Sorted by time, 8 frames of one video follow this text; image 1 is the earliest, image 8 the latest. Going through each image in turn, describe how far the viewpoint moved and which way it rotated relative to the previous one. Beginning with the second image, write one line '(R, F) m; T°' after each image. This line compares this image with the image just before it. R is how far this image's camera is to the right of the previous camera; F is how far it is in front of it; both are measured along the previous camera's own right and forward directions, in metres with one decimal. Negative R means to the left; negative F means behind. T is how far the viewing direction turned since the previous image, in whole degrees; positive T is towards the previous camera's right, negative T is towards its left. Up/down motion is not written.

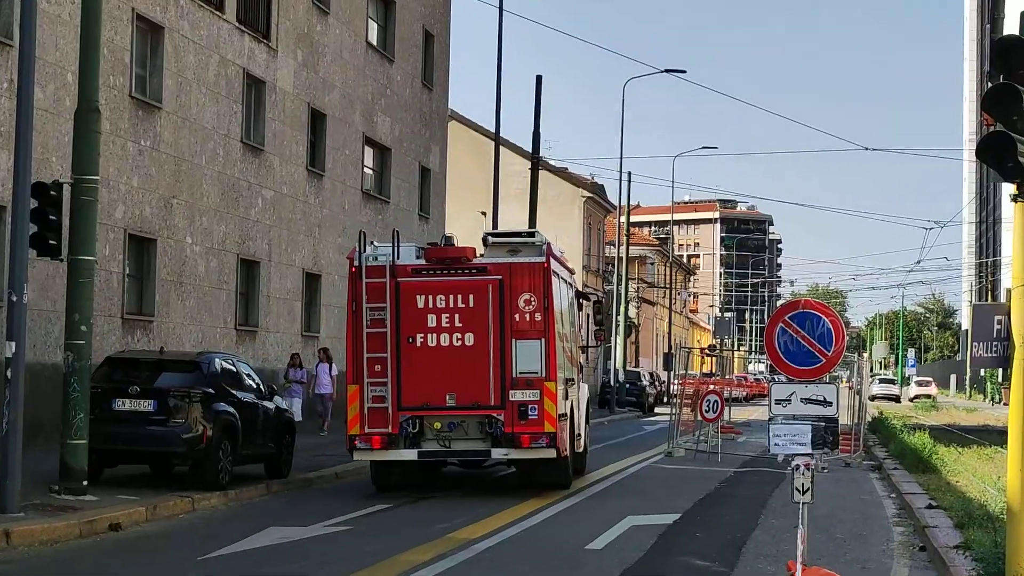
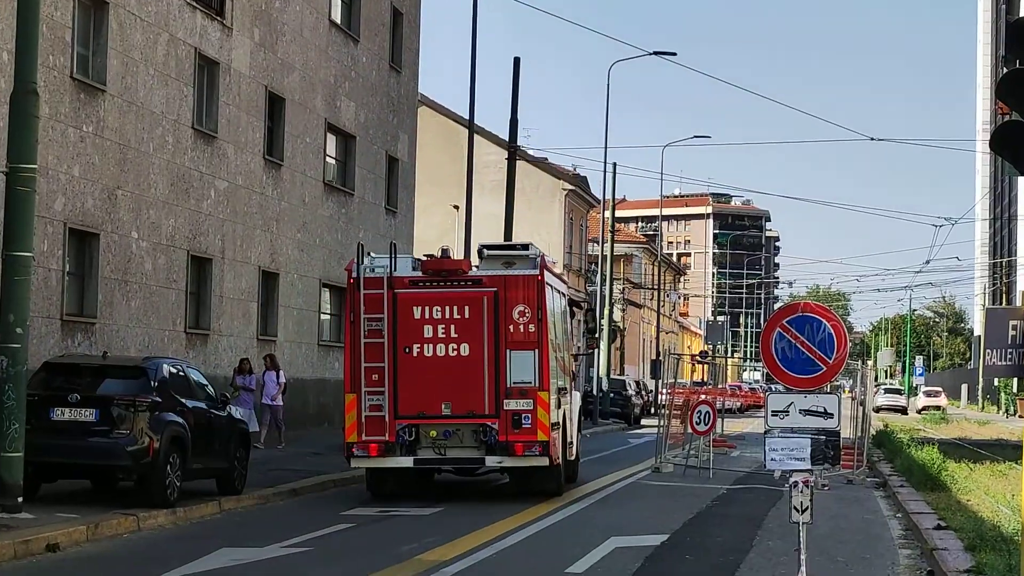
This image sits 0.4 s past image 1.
(+0.1, +1.2) m; 0°
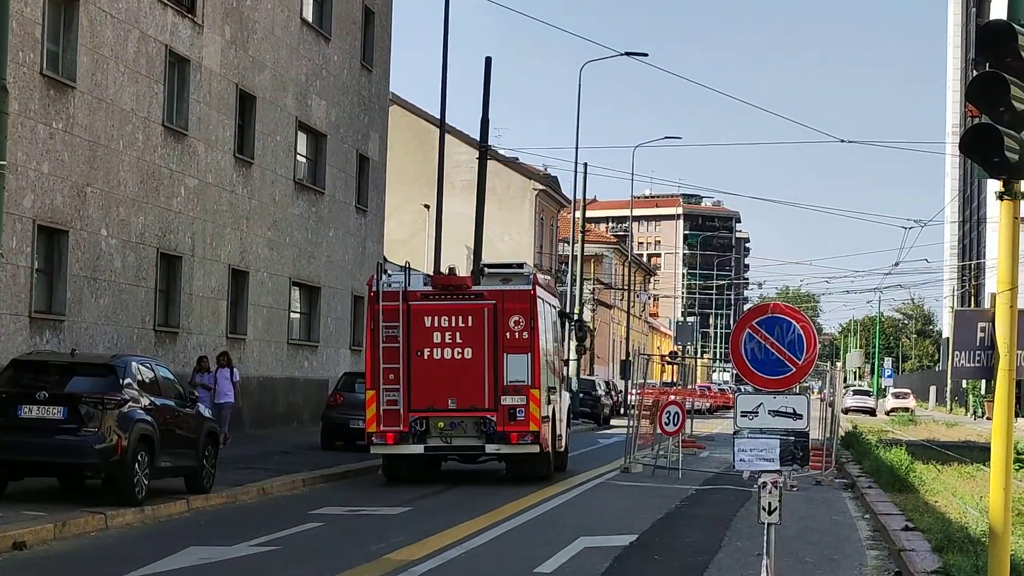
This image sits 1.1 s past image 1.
(+0.1, 0.0) m; +1°
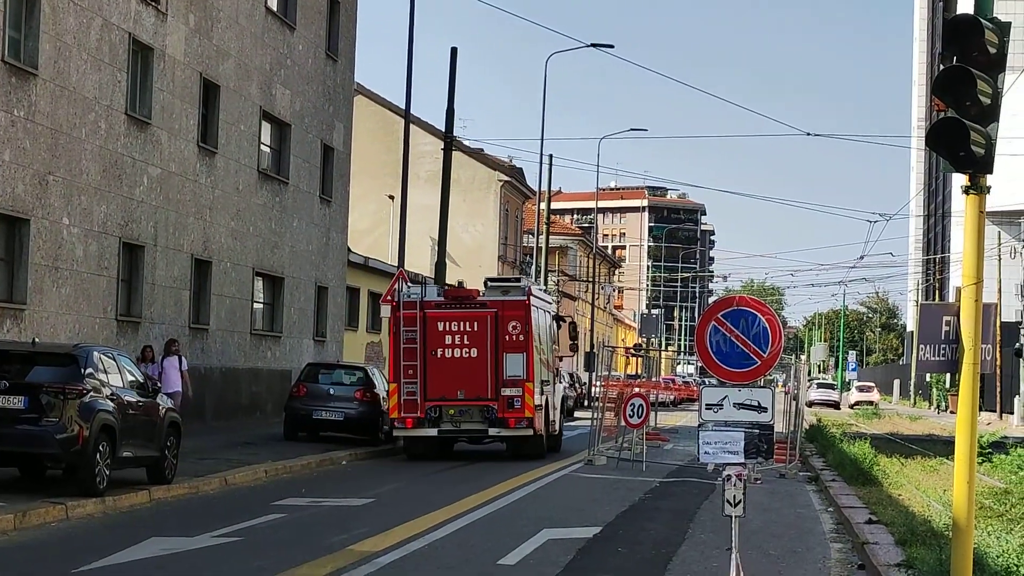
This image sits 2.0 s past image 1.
(+0.1, 0.0) m; +1°
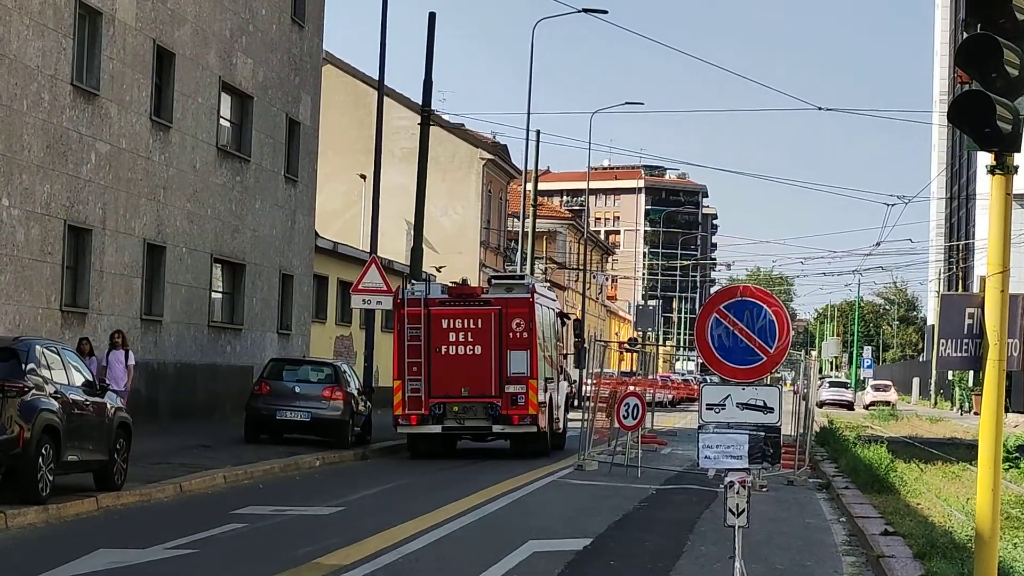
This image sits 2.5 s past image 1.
(+0.1, +1.2) m; 0°
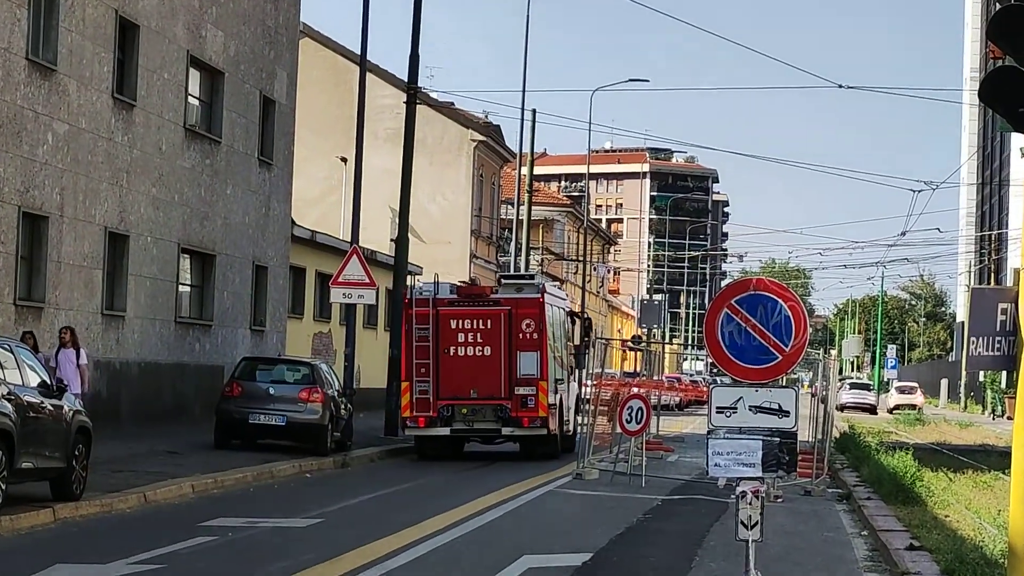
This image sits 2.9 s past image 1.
(+0.1, +1.0) m; 0°
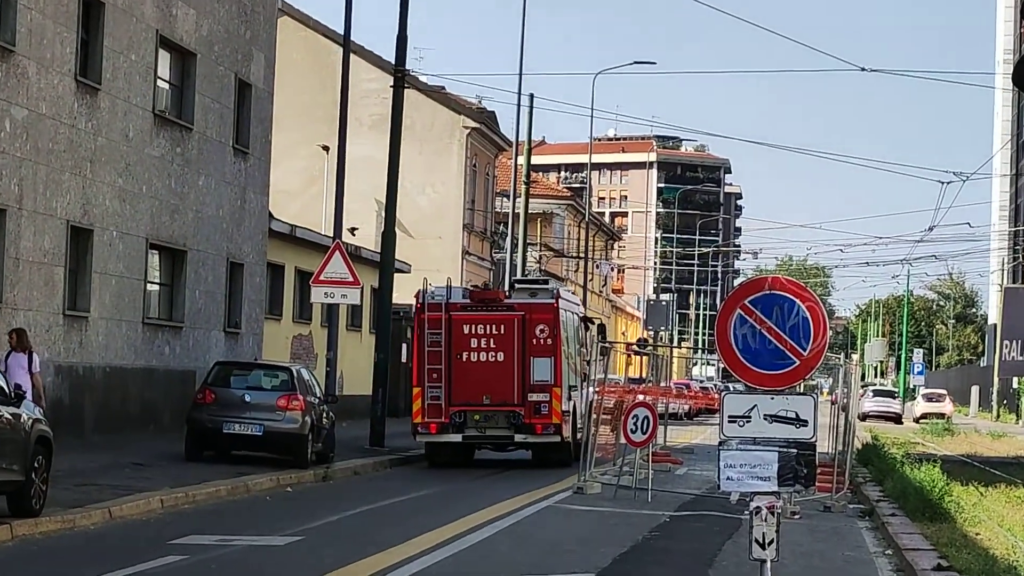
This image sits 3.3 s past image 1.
(0.0, +0.9) m; 0°
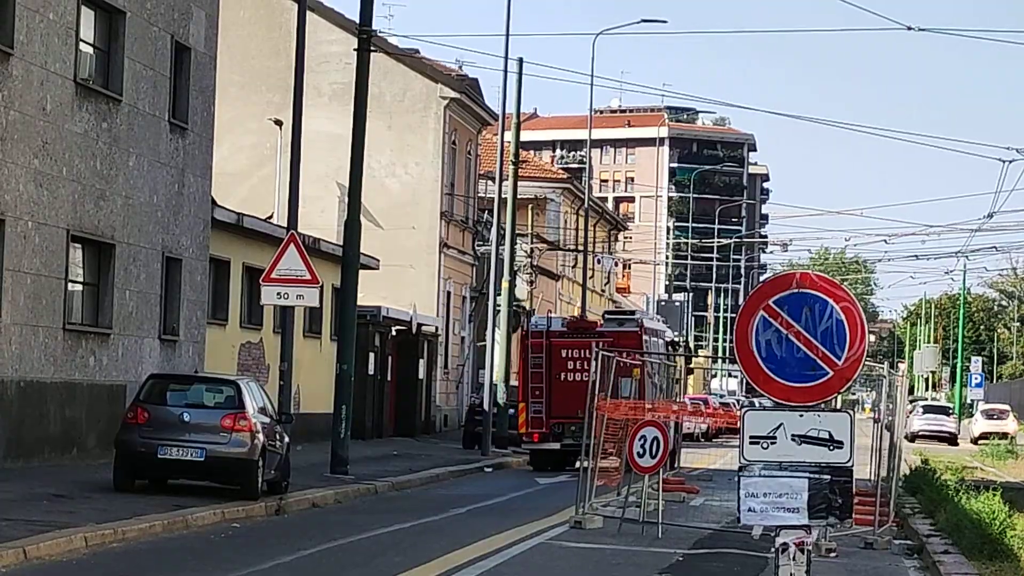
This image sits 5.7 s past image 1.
(+0.1, +1.6) m; 0°
